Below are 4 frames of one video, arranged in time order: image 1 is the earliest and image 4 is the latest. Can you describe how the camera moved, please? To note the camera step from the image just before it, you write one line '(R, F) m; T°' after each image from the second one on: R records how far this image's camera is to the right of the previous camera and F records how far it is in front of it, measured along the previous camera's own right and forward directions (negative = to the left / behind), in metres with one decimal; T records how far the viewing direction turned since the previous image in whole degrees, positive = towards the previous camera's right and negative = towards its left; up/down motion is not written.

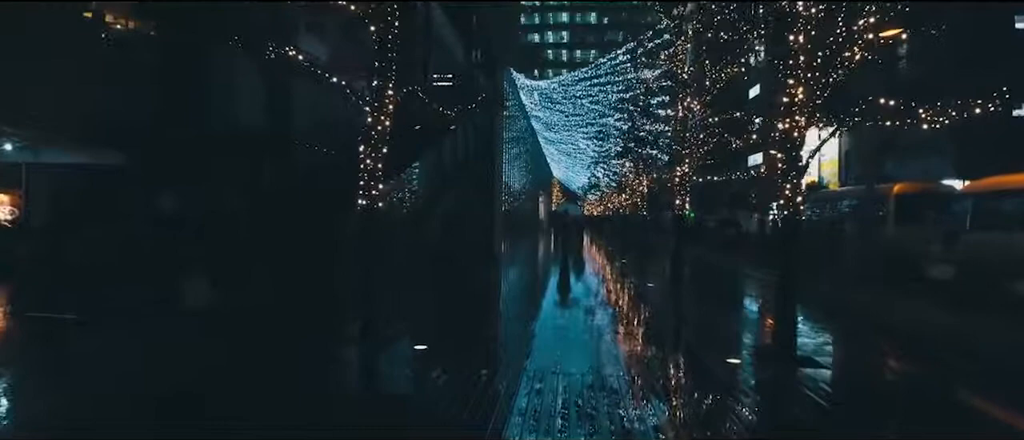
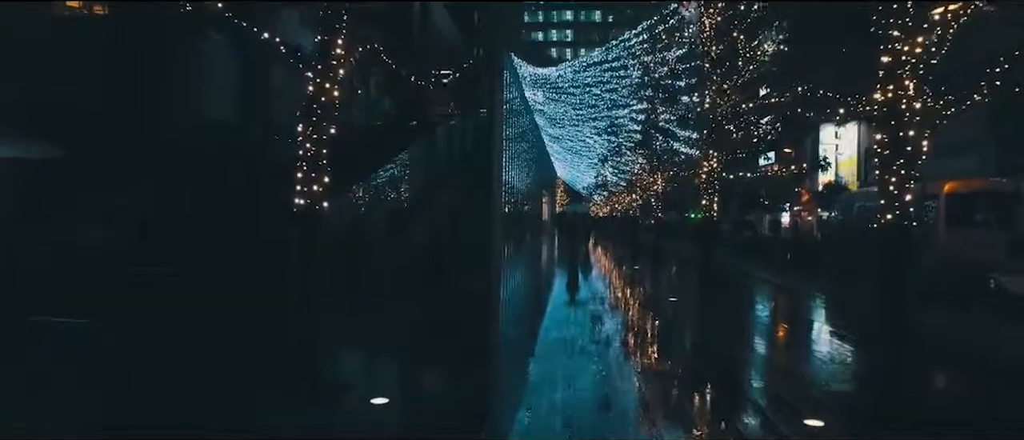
(0.0, +0.7) m; 0°
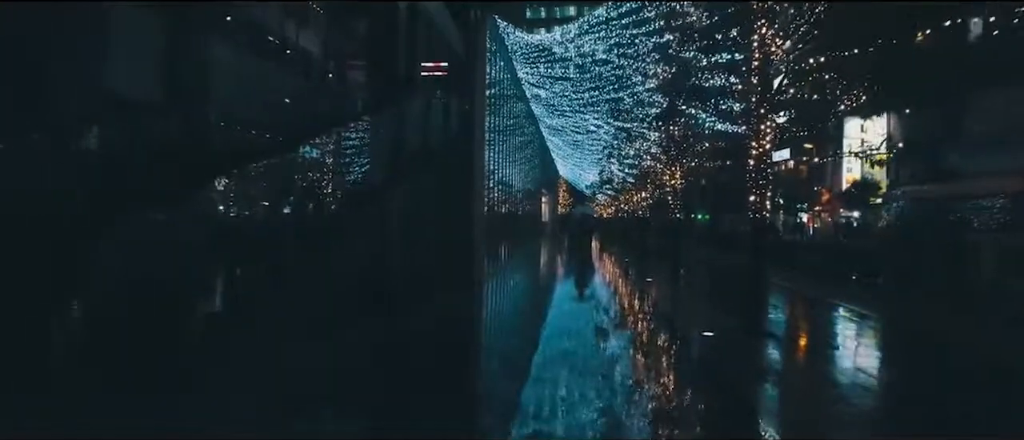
(+0.1, +1.1) m; 0°
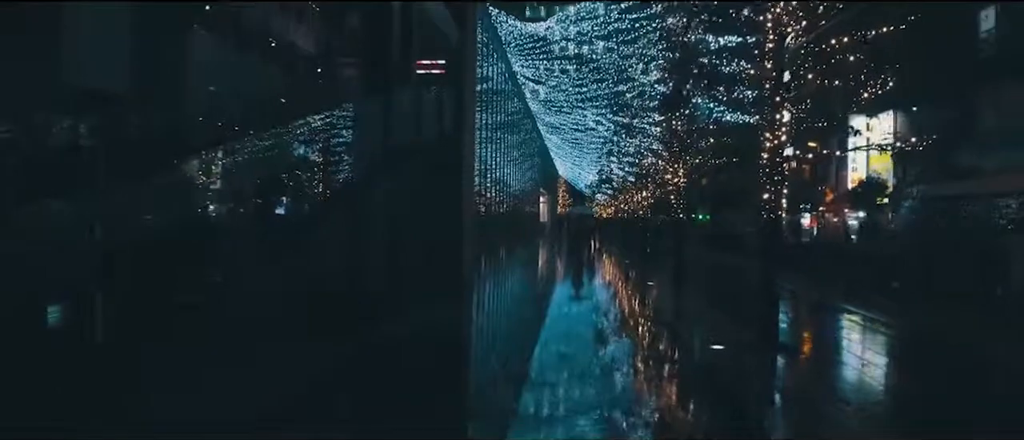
(0.0, +0.3) m; 0°
